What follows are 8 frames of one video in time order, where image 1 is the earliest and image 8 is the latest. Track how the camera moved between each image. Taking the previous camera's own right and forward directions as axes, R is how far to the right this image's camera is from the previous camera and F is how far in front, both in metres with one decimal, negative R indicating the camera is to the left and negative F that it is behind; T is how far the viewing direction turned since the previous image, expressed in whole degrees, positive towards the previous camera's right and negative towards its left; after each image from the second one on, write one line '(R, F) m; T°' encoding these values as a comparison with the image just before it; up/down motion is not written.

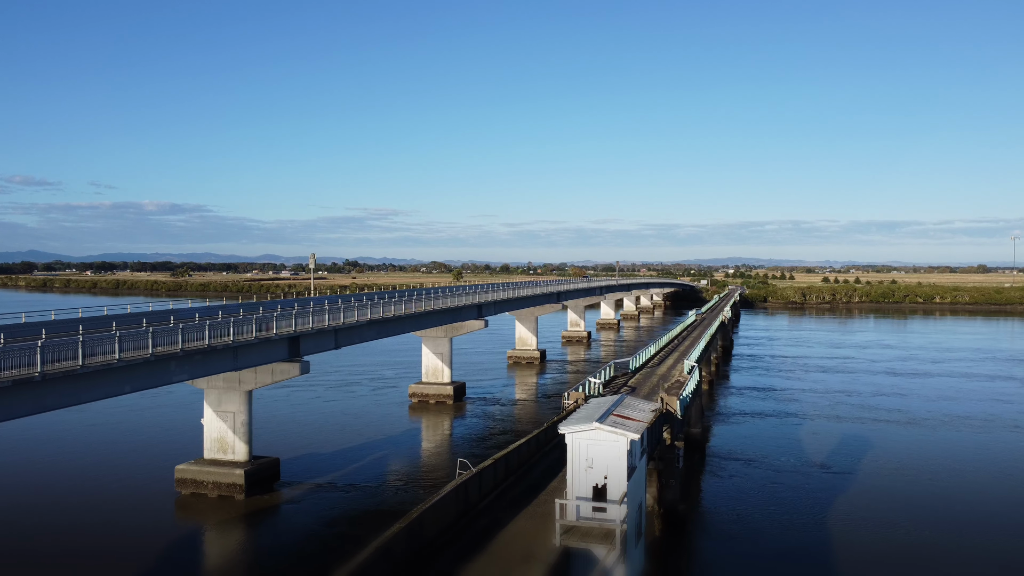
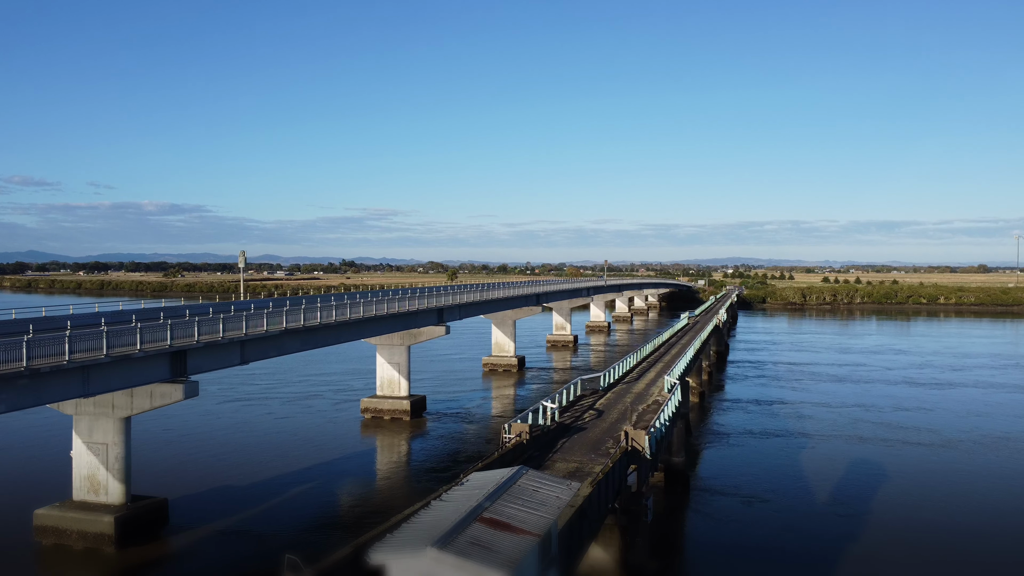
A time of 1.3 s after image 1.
(+1.8, +4.7) m; 0°
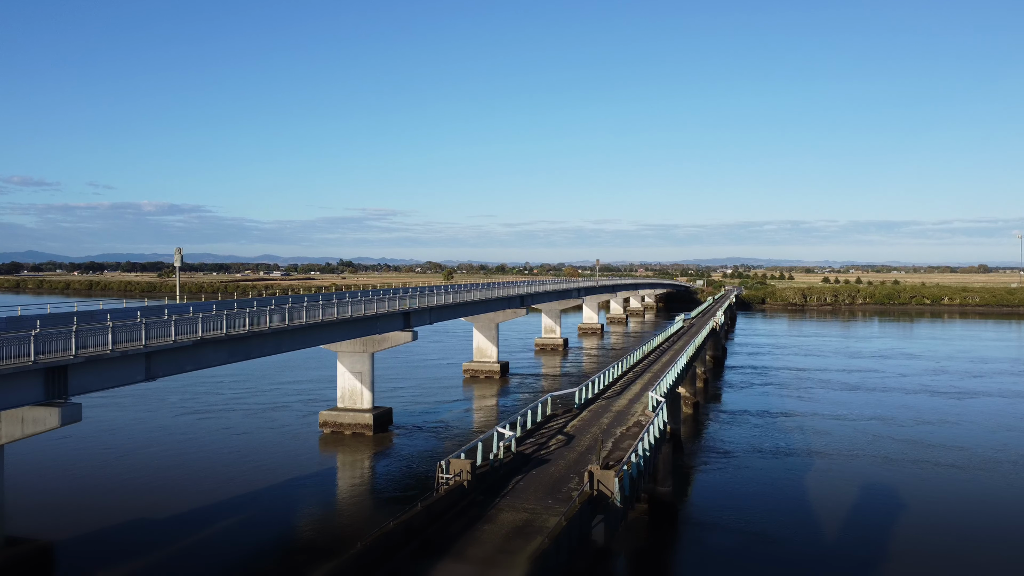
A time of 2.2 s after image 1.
(+1.2, +3.5) m; 0°
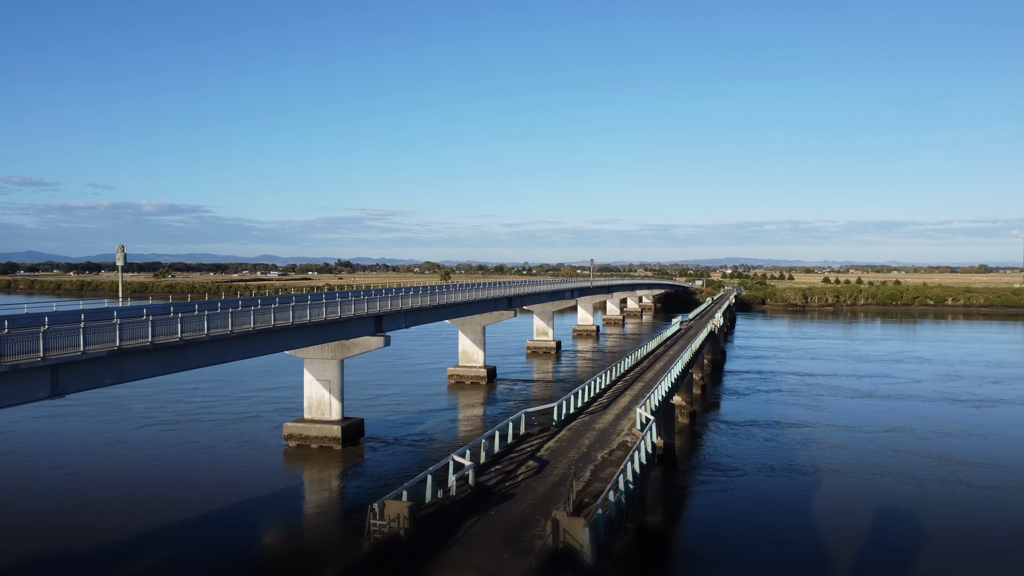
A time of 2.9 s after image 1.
(+0.8, +2.7) m; 0°
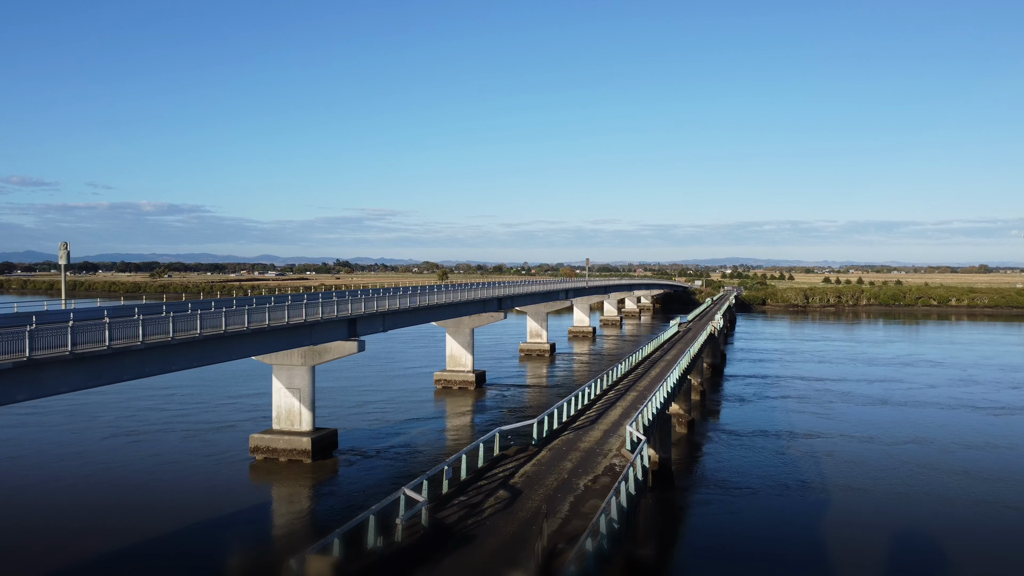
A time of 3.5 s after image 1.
(+0.6, +2.3) m; 0°
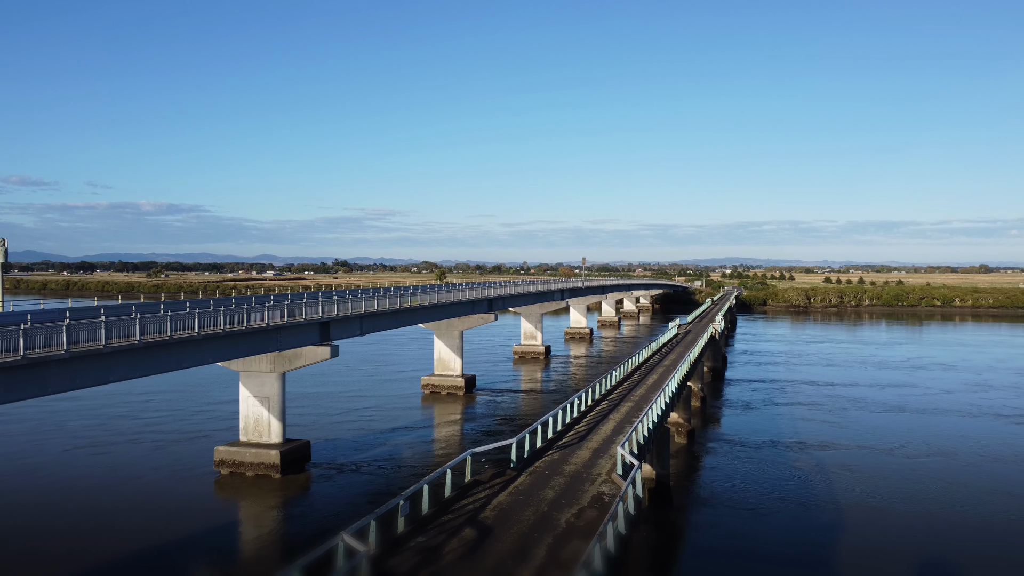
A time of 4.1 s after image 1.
(+0.5, +2.2) m; 0°
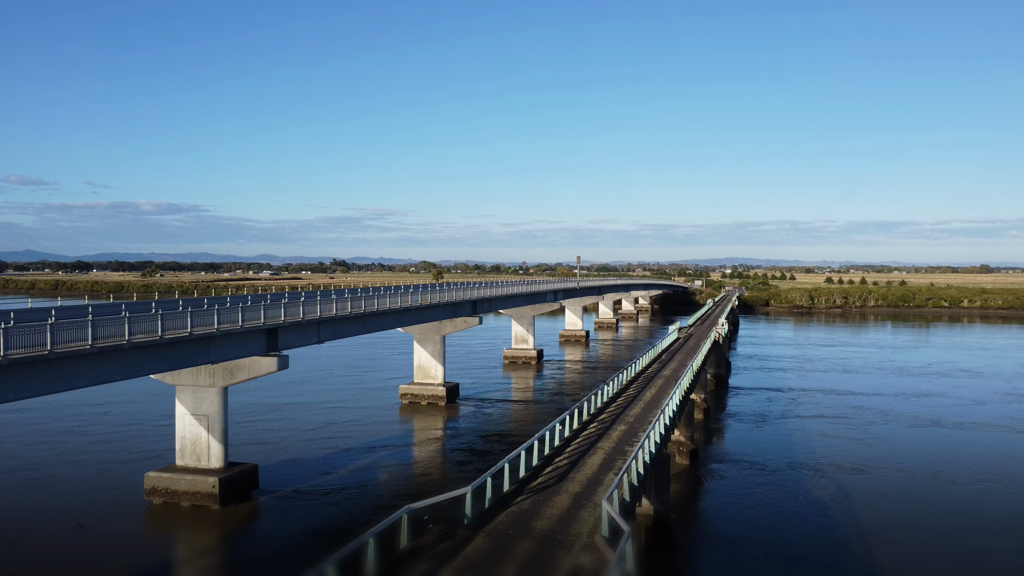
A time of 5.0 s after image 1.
(+0.7, +3.6) m; 0°
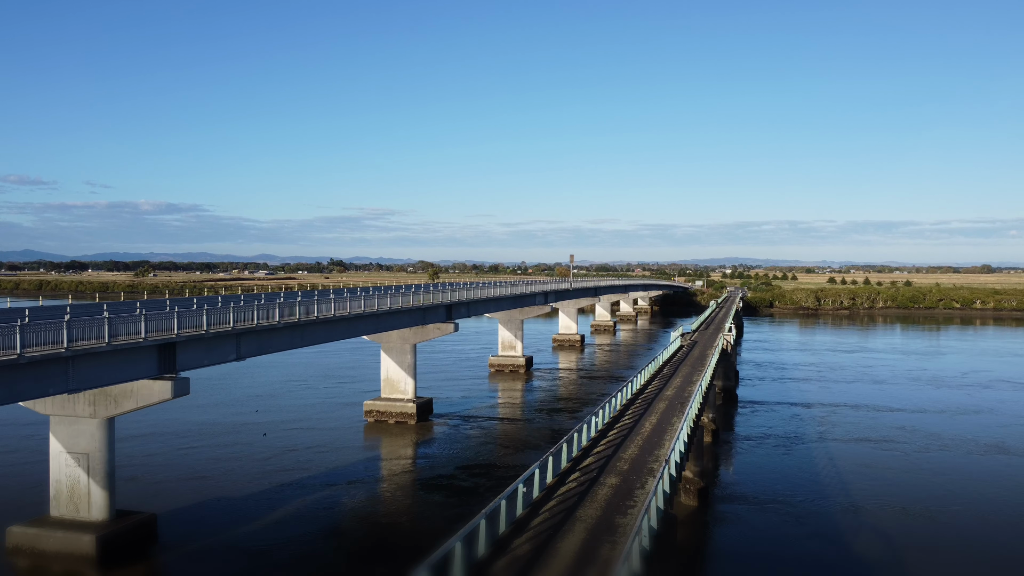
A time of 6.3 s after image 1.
(+0.9, +5.1) m; 0°
